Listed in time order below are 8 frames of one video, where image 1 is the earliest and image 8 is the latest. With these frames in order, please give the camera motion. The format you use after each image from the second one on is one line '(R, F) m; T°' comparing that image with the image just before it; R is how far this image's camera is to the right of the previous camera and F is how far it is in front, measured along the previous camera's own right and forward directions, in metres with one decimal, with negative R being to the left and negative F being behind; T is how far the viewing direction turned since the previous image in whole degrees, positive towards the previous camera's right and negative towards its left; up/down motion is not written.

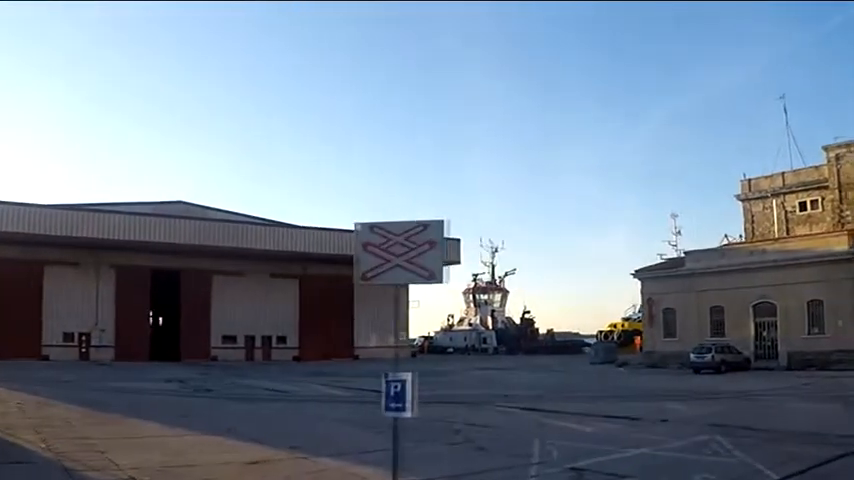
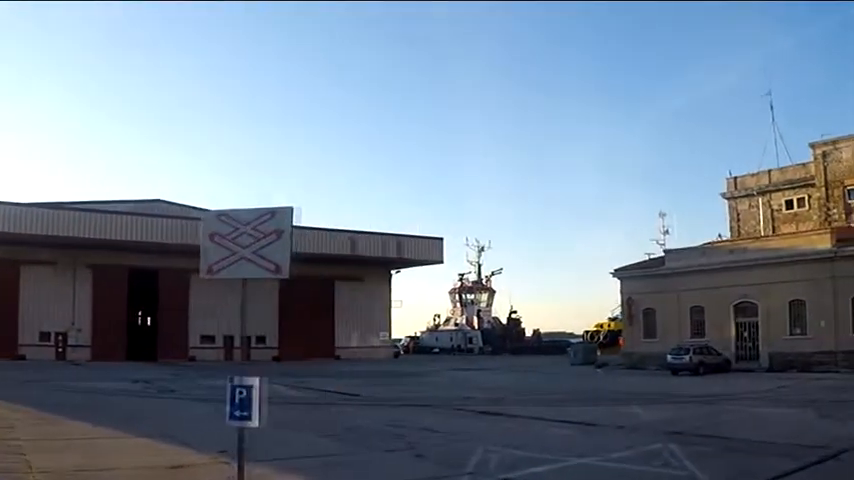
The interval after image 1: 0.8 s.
(+1.2, +1.2) m; 0°
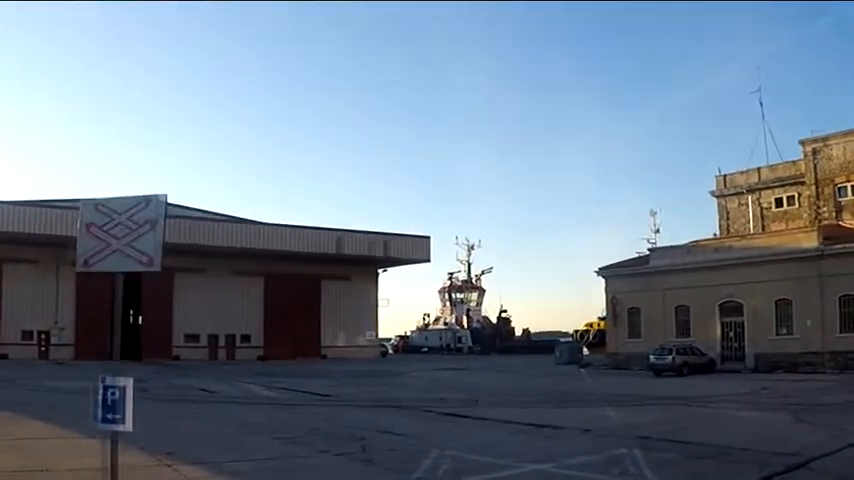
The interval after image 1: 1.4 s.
(+0.8, +0.8) m; 0°
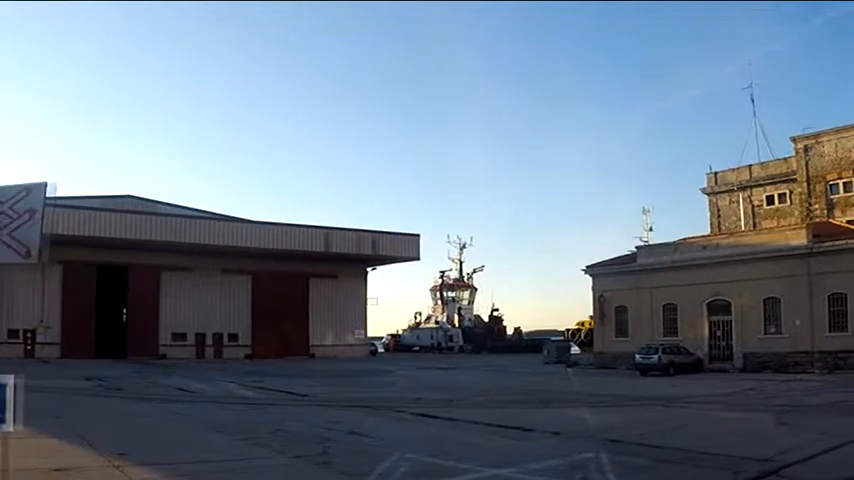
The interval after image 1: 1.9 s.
(+0.6, +0.7) m; 0°
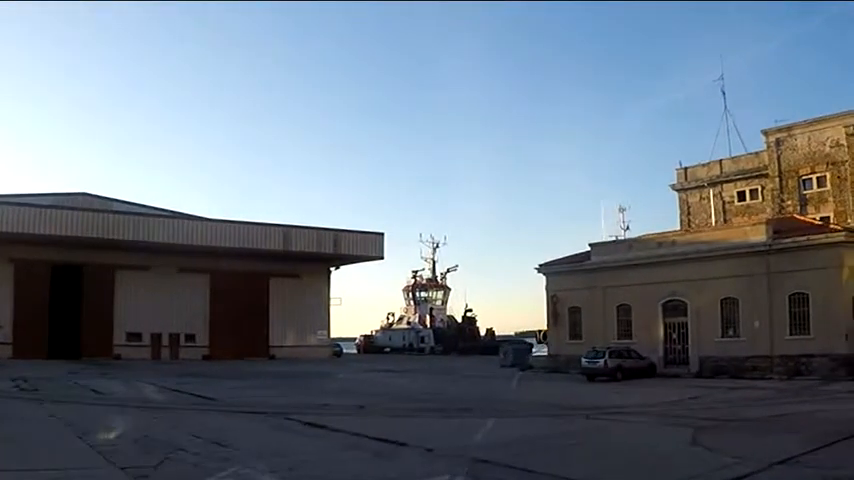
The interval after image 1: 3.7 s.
(+2.5, +2.4) m; 0°
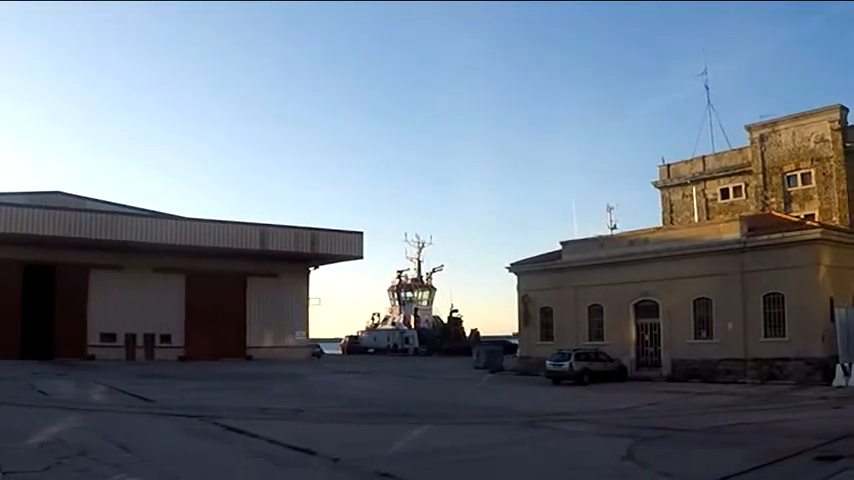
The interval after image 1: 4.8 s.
(+1.5, +1.4) m; 0°
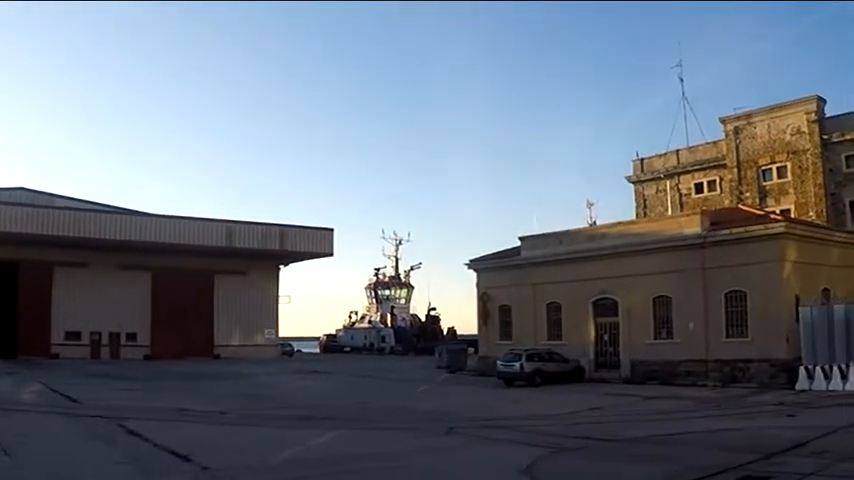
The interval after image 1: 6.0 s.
(+1.8, +1.6) m; 0°
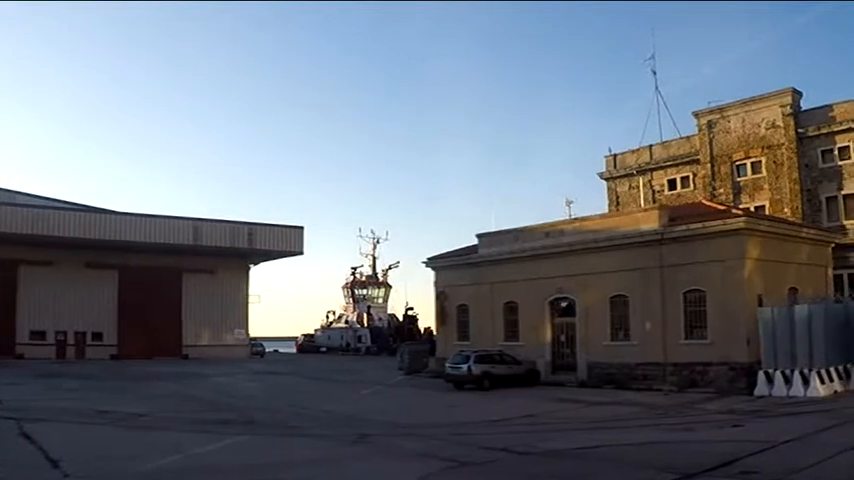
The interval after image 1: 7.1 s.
(+1.7, +1.4) m; 0°
